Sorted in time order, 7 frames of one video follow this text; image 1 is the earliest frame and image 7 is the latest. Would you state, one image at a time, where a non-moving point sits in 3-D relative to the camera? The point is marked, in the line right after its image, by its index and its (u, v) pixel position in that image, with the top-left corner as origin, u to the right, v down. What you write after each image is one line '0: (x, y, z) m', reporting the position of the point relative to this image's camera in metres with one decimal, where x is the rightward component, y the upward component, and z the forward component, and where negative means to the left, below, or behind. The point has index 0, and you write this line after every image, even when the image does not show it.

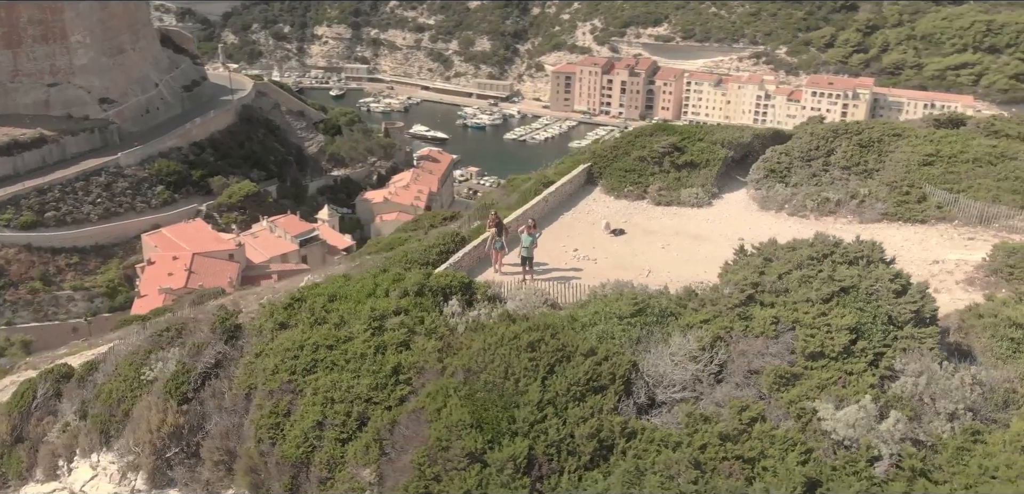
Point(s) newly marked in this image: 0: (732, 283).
0: (+2.2, -0.4, +8.2) m
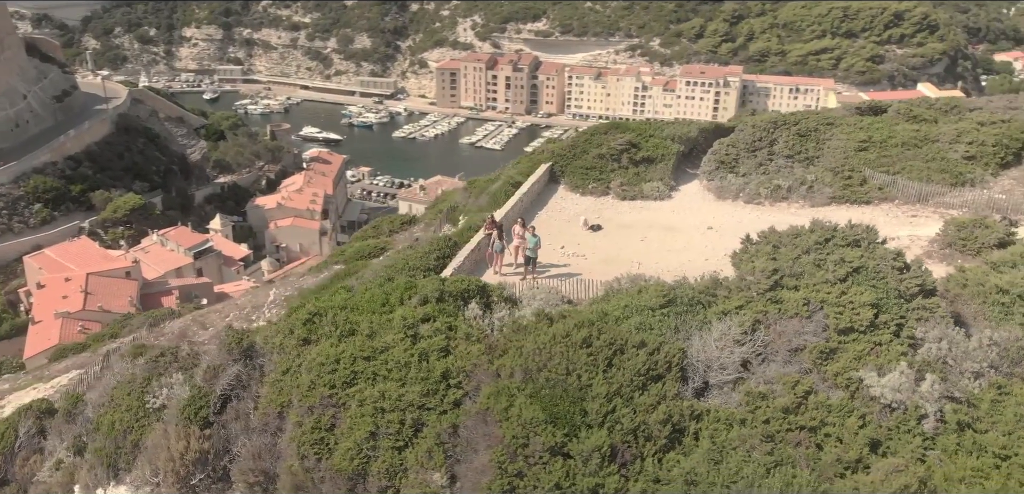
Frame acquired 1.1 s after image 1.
0: (+2.6, -0.3, +8.9) m
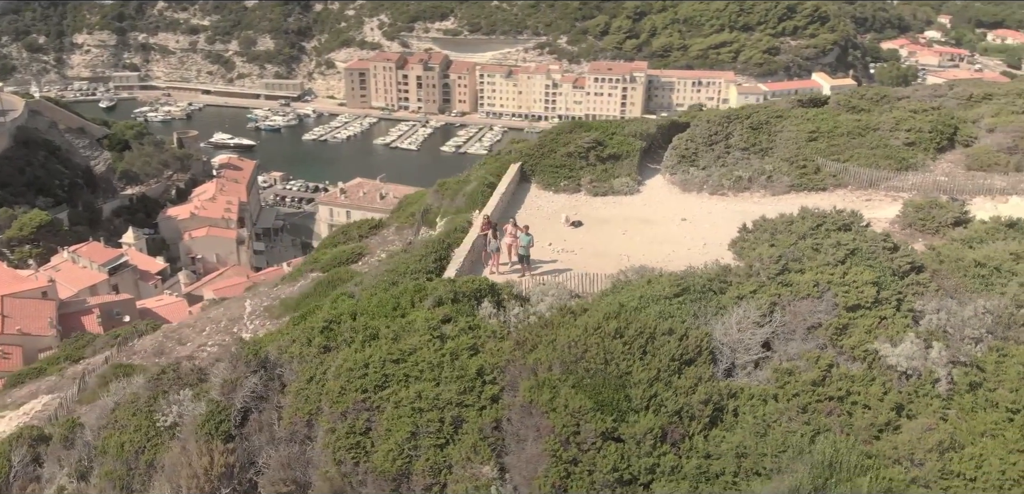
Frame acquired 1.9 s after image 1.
0: (+2.8, -0.2, +9.6) m
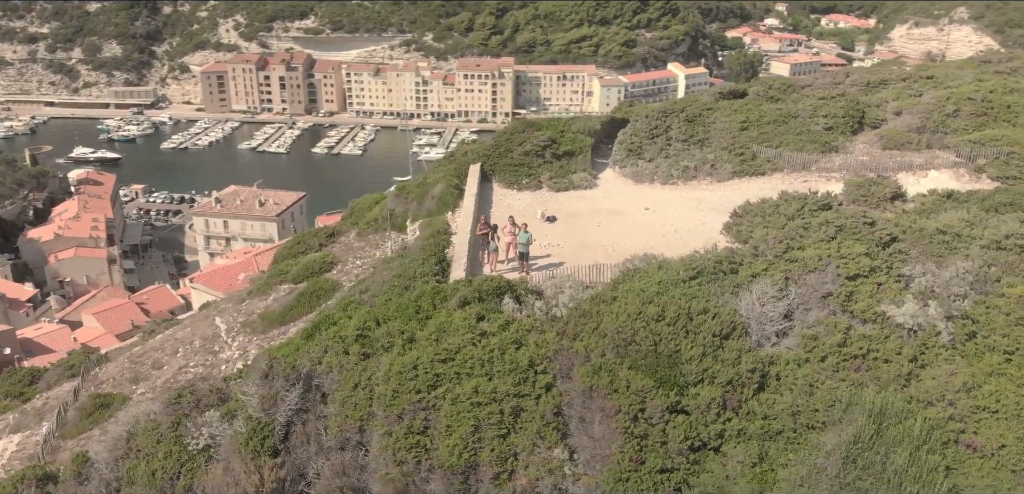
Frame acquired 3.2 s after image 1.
0: (+3.1, 0.0, +10.7) m
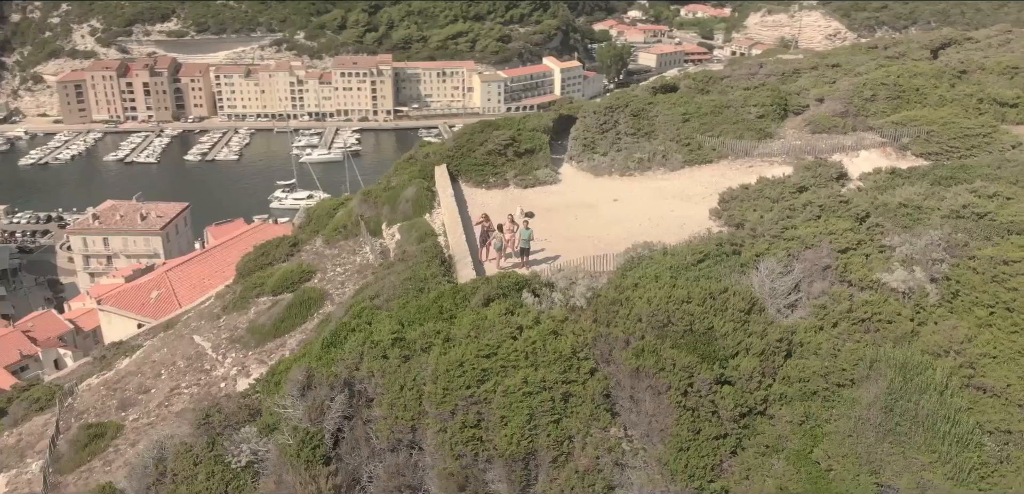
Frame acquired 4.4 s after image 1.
0: (+3.4, +0.3, +11.8) m
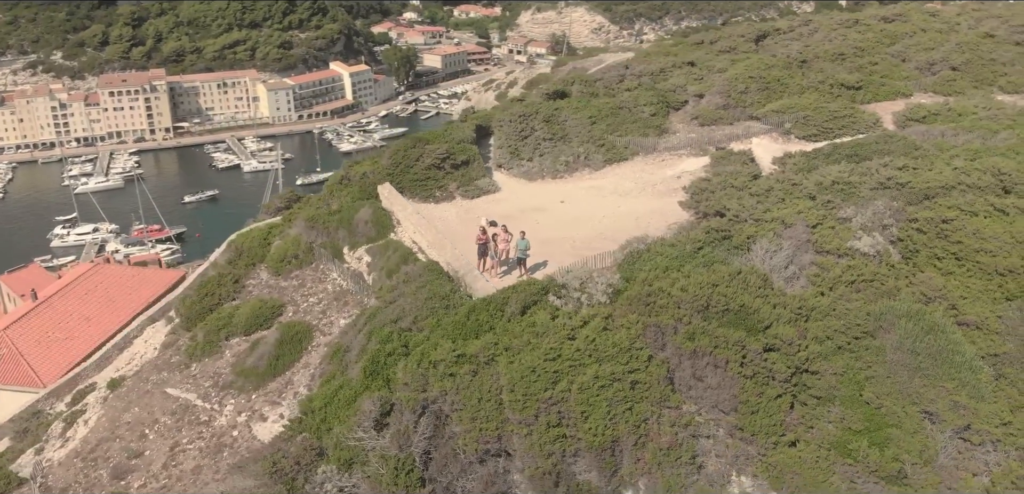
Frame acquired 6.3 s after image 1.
0: (+3.5, +0.5, +13.4) m
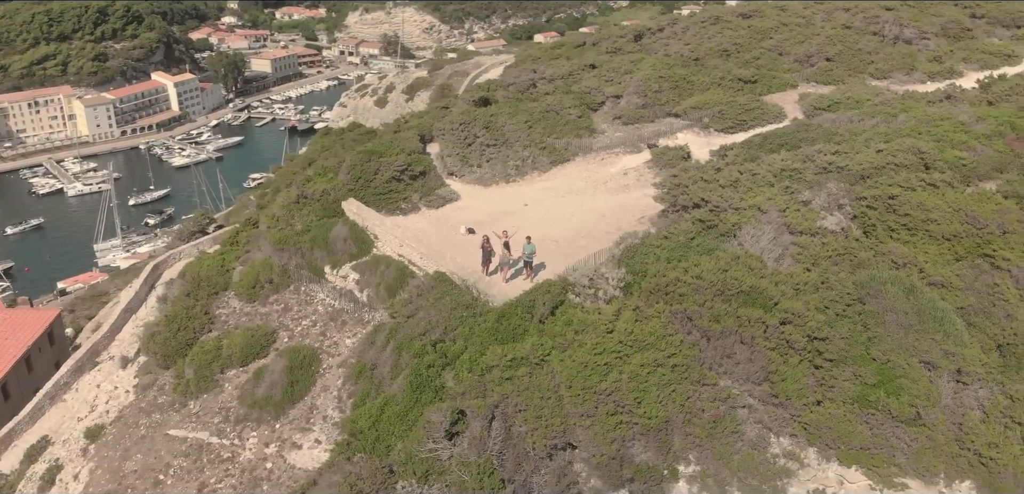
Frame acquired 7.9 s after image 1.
0: (+3.4, +0.7, +14.7) m
